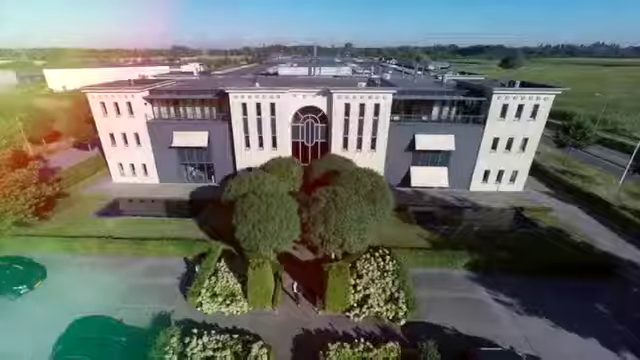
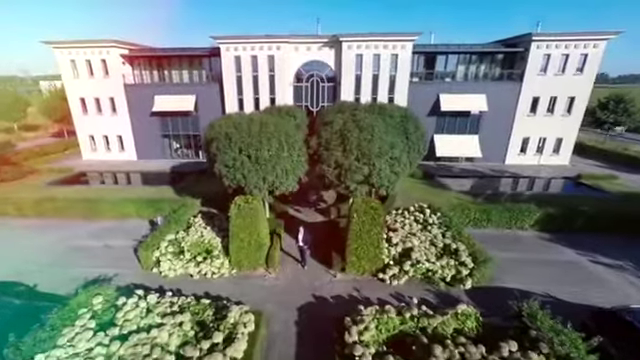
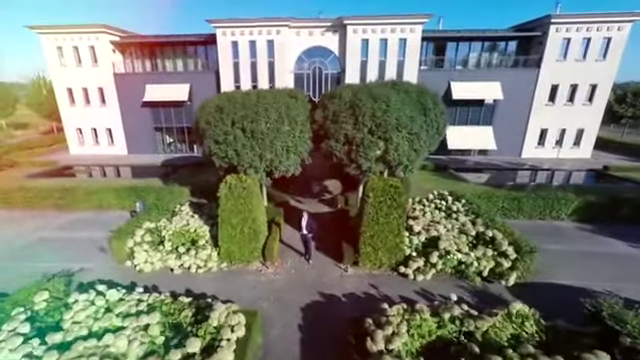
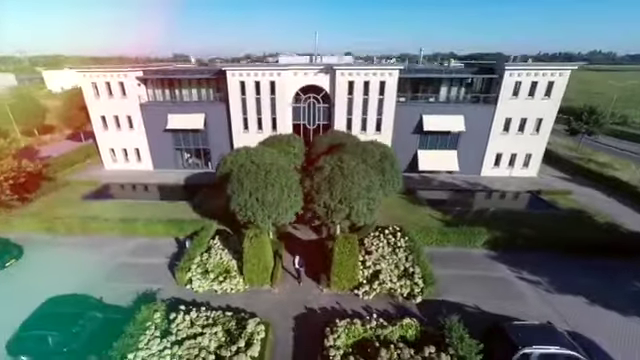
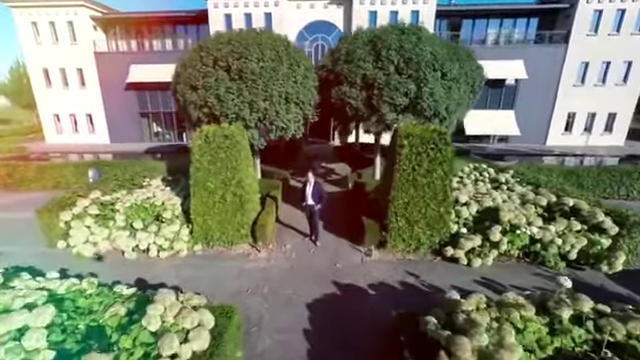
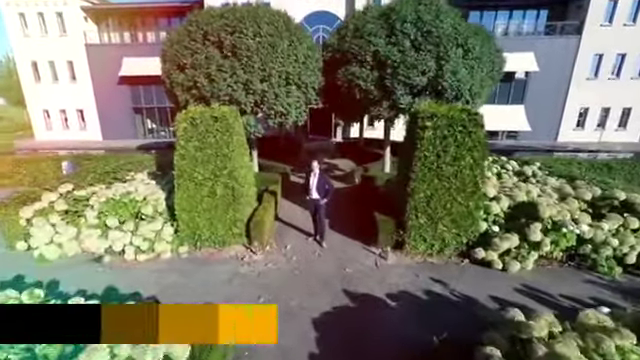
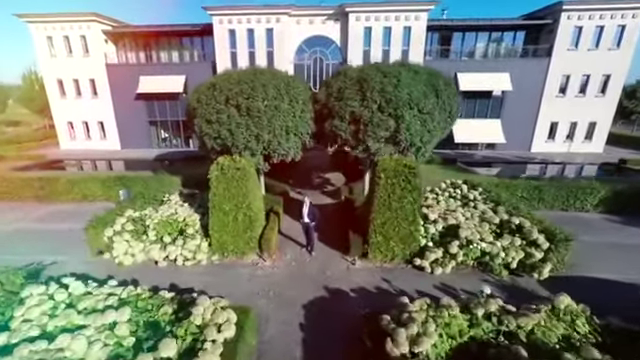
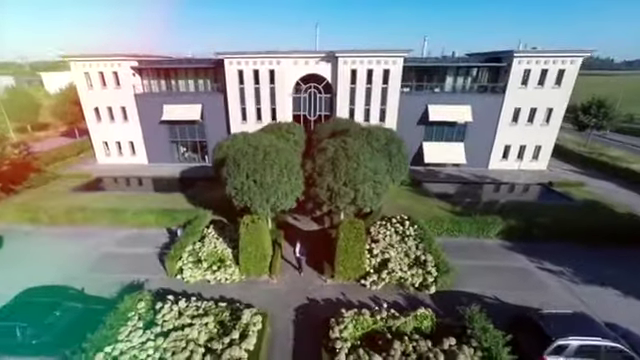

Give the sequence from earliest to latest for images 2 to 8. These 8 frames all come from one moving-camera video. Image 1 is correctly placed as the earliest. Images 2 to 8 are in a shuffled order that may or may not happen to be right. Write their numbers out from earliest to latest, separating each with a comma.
4, 8, 2, 3, 7, 5, 6
